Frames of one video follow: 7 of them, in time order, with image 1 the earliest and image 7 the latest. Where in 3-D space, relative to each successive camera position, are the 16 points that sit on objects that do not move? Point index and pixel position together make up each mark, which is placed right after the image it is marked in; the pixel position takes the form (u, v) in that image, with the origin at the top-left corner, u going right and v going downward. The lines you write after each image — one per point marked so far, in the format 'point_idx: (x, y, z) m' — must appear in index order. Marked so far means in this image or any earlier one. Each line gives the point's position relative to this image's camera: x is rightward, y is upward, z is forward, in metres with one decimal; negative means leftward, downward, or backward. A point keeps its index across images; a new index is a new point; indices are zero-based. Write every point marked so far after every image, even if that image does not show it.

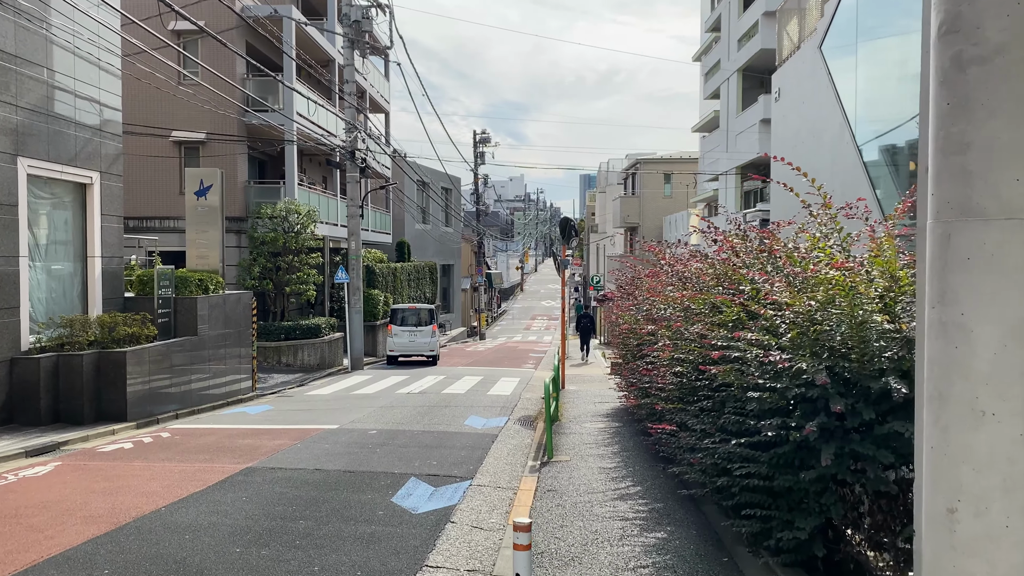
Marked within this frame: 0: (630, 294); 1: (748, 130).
0: (+1.3, -0.1, +9.4) m
1: (+5.4, +3.6, +19.1) m
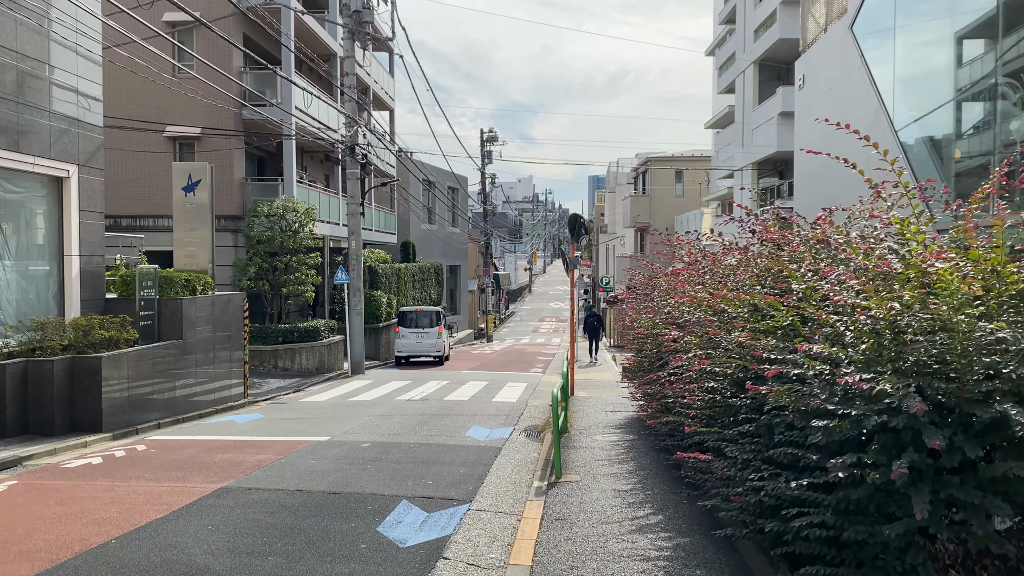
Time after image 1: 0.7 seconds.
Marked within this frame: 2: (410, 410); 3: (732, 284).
0: (+1.4, -0.1, +8.6) m
1: (+5.5, +3.6, +18.3) m
2: (-1.5, -1.8, +12.2) m
3: (+1.2, 0.0, +4.5) m
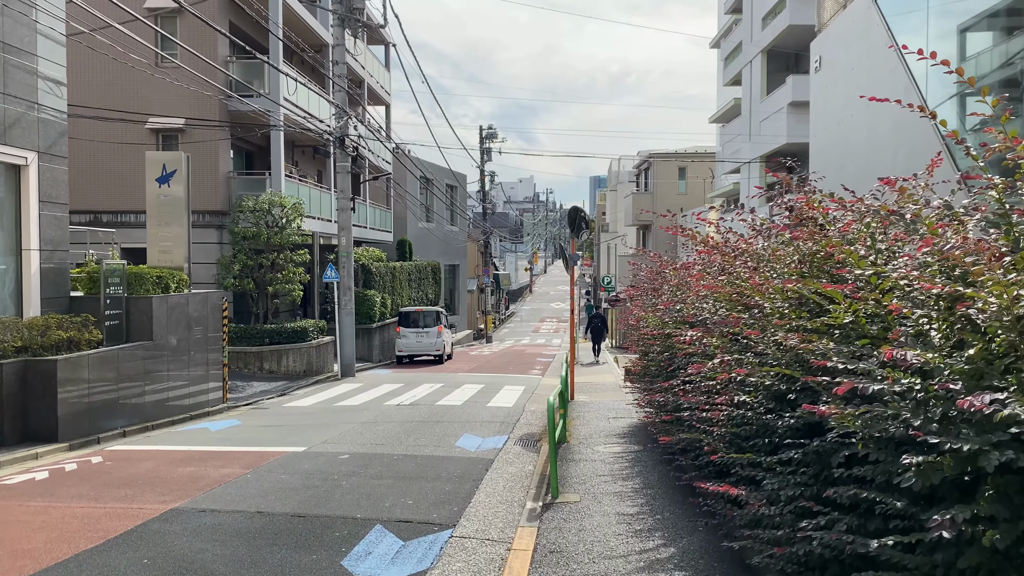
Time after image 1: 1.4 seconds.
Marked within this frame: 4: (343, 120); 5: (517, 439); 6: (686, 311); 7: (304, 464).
0: (+1.3, -0.1, +7.8) m
1: (+5.5, +3.6, +17.5) m
2: (-1.5, -1.7, +11.4) m
3: (+1.1, +0.1, +3.7) m
4: (-3.5, +3.4, +17.1) m
5: (+0.1, -1.7, +9.5) m
6: (+1.1, -0.2, +5.3) m
7: (-1.9, -1.6, +7.7) m
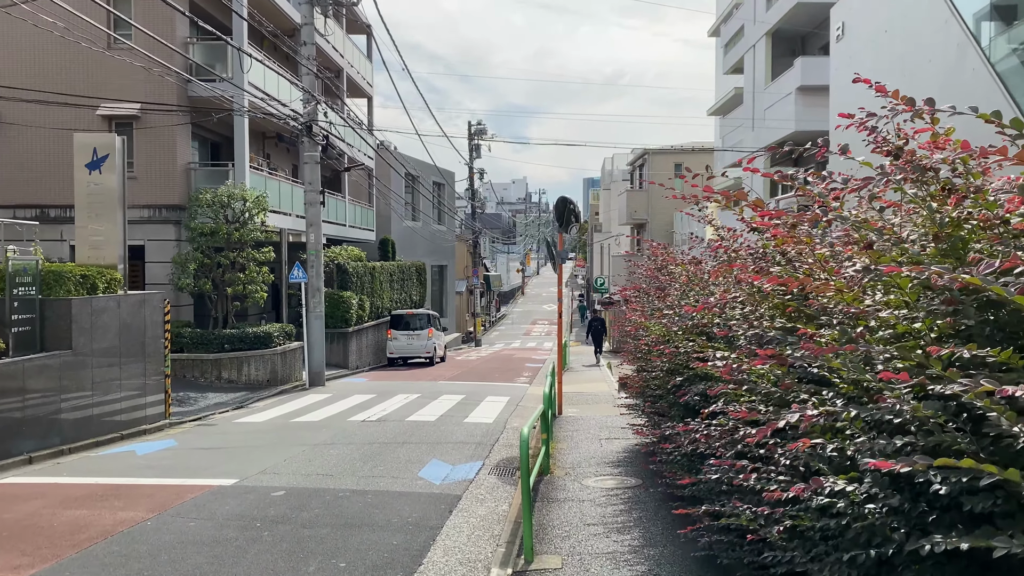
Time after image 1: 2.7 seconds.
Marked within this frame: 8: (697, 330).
0: (+1.1, -0.1, +6.4) m
1: (+5.2, +3.6, +16.1) m
2: (-1.8, -1.8, +9.9) m
3: (+0.9, +0.1, +2.3) m
4: (-3.8, +3.4, +15.7) m
5: (-0.2, -1.7, +8.1) m
6: (+0.9, -0.1, +3.8) m
7: (-2.2, -1.6, +6.3) m
8: (+0.9, -0.2, +4.0) m
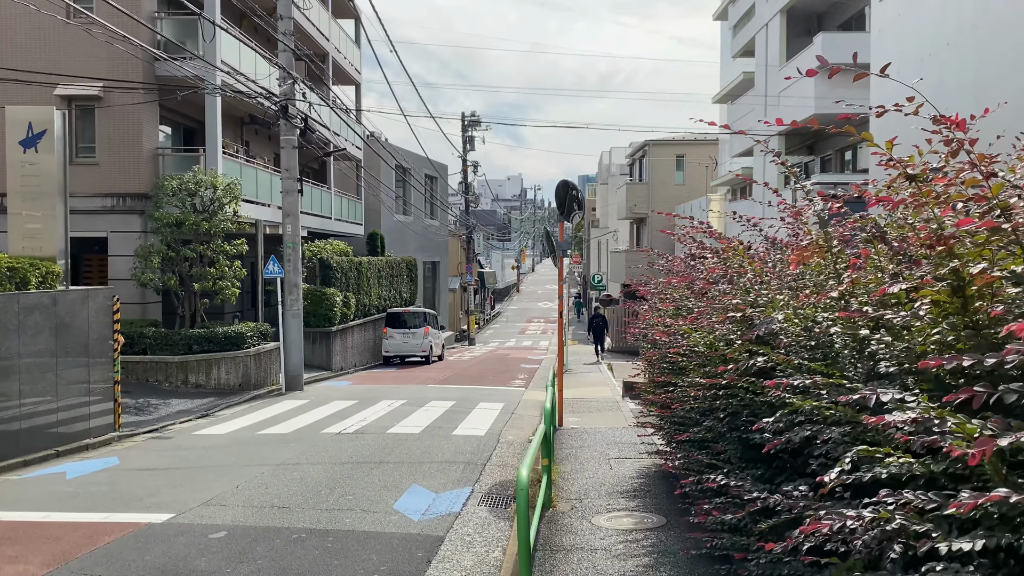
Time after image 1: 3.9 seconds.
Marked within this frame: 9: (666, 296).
0: (+1.1, 0.0, +5.2) m
1: (+5.1, +3.7, +14.8) m
2: (-1.9, -1.7, +8.7) m
3: (+0.9, +0.1, +1.0) m
4: (-3.9, +3.5, +14.4) m
5: (-0.2, -1.7, +6.8) m
6: (+0.9, -0.1, +2.6) m
7: (-2.2, -1.6, +5.0) m
8: (+0.9, -0.2, +2.8) m
9: (+1.1, 0.0, +5.9) m
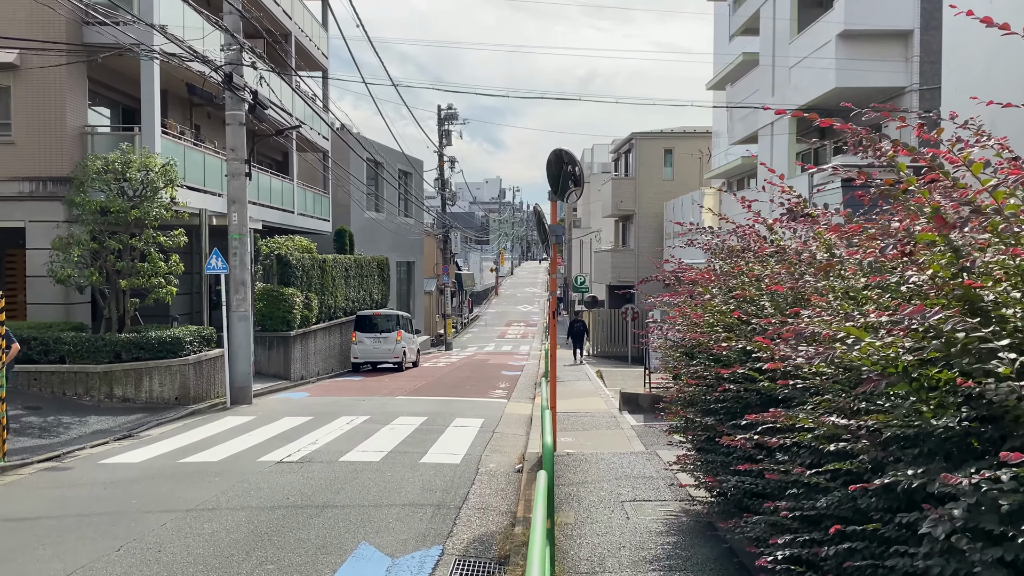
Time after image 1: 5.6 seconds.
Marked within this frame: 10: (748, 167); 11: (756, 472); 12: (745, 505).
0: (+1.0, +0.1, +3.4) m
1: (+4.8, +3.7, +13.2) m
2: (-2.0, -1.6, +6.8) m
3: (+1.0, +0.2, -0.8) m
4: (-4.2, +3.5, +12.5) m
5: (-0.3, -1.6, +5.0) m
6: (+0.9, 0.0, +0.8) m
7: (-2.2, -1.5, +3.1) m
8: (+0.9, -0.1, +1.0) m
9: (+1.0, 0.0, +4.1) m
10: (+5.4, +2.7, +19.0) m
11: (+0.9, -0.7, +3.1) m
12: (+0.9, -0.7, +3.4) m
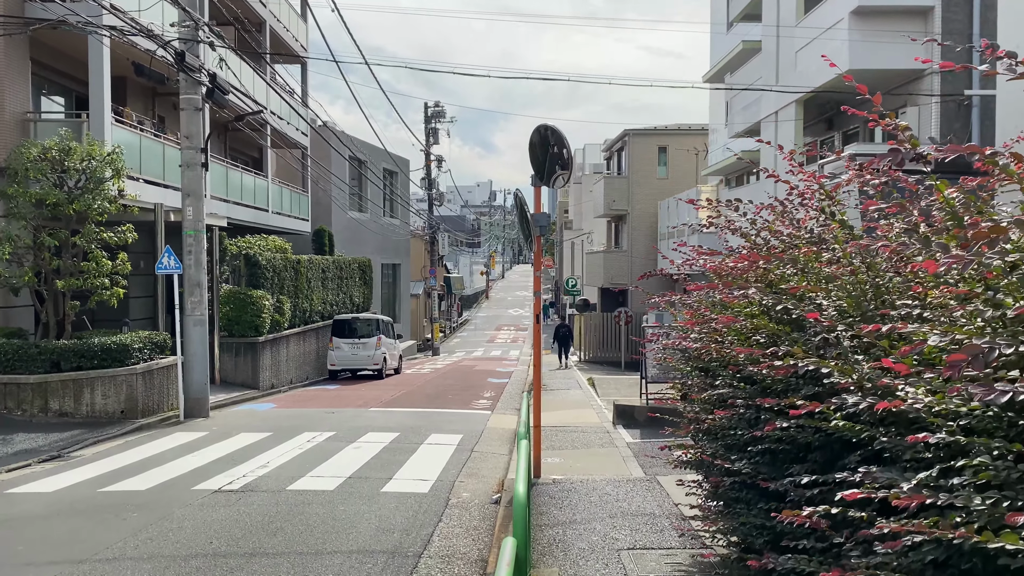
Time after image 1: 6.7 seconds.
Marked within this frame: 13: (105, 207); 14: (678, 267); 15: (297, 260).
0: (+0.9, +0.1, +2.2) m
1: (+4.5, +3.7, +12.1) m
2: (-2.2, -1.6, +5.6) m
3: (+0.8, +0.2, -1.9) m
4: (-4.4, +3.5, +11.3) m
5: (-0.5, -1.6, +3.9) m
6: (+0.7, 0.0, -0.3) m
7: (-2.4, -1.5, +2.0) m
8: (+0.8, -0.1, -0.2) m
9: (+0.8, +0.1, +3.0) m
10: (+5.1, +2.7, +17.9) m
11: (+0.8, -0.7, +2.0) m
12: (+0.8, -0.7, +2.2) m
13: (-5.3, +1.1, +10.9) m
14: (+0.9, +0.1, +4.3) m
15: (-4.7, +0.6, +18.4) m
